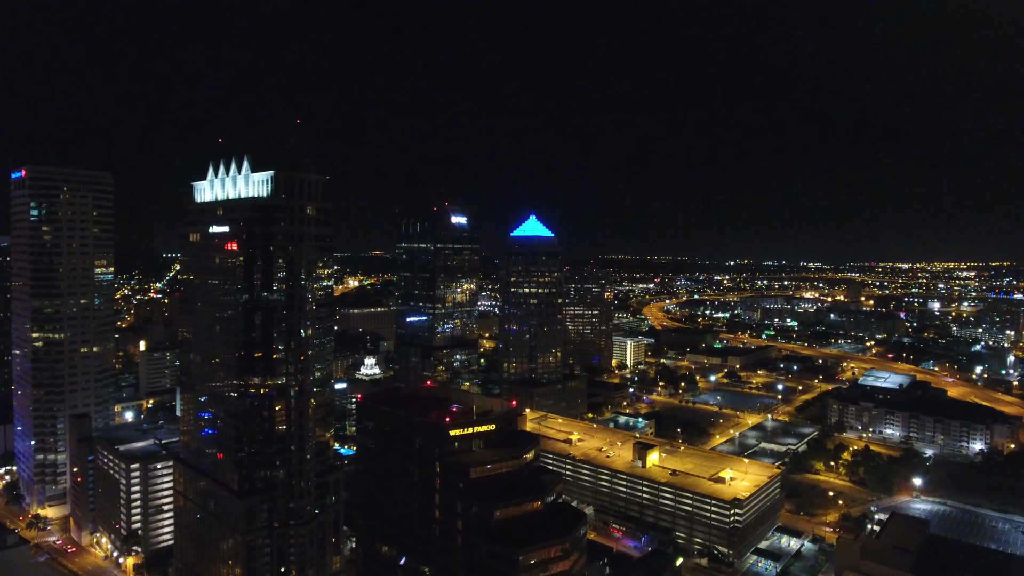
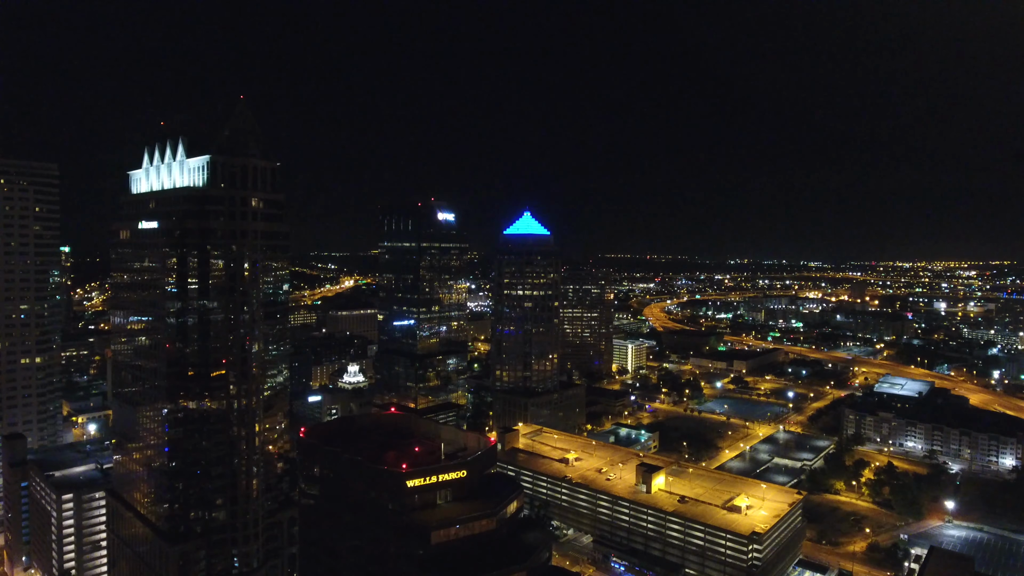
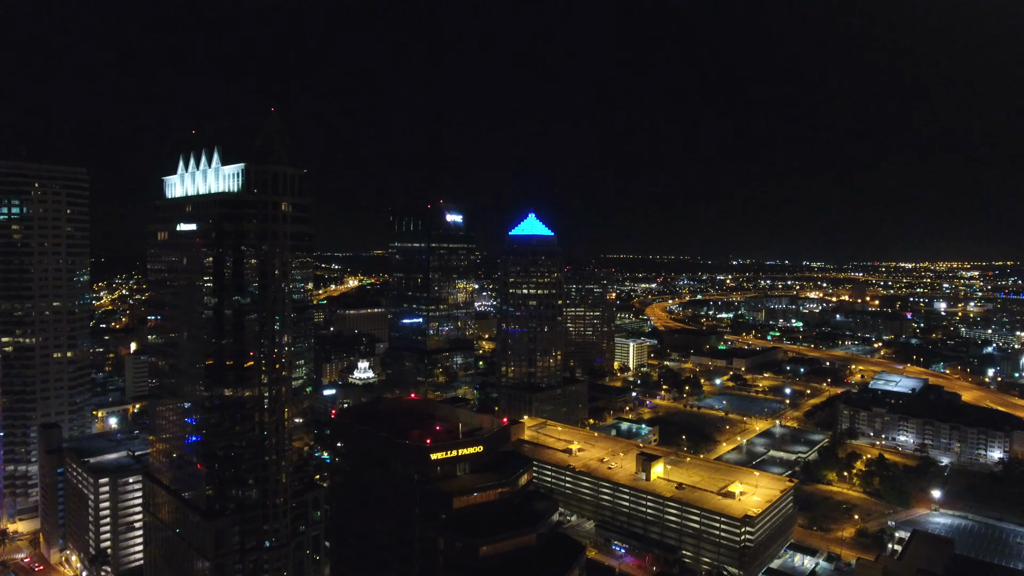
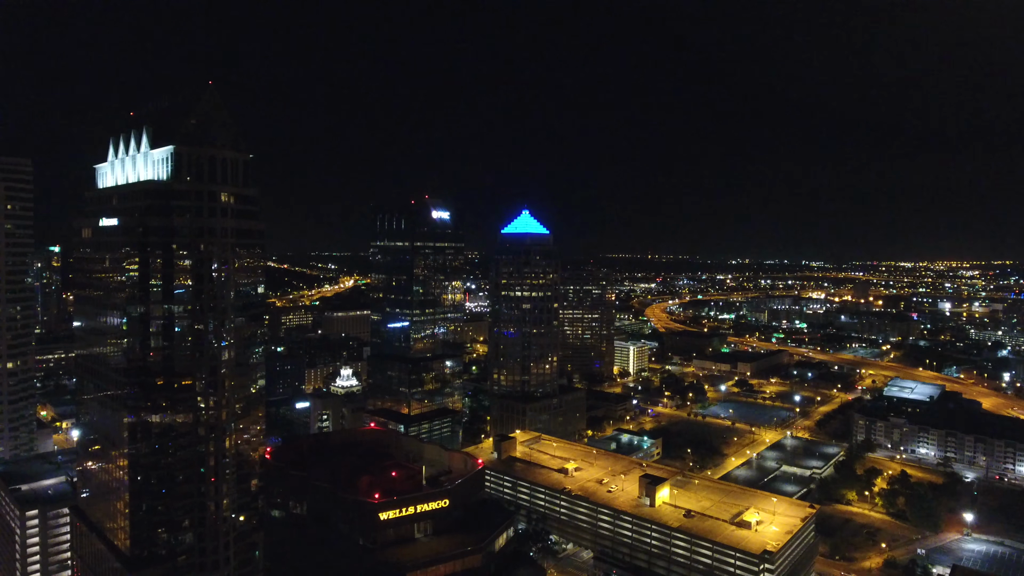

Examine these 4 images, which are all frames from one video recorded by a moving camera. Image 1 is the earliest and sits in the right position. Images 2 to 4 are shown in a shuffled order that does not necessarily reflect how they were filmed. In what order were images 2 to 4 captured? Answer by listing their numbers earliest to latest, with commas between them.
3, 2, 4
